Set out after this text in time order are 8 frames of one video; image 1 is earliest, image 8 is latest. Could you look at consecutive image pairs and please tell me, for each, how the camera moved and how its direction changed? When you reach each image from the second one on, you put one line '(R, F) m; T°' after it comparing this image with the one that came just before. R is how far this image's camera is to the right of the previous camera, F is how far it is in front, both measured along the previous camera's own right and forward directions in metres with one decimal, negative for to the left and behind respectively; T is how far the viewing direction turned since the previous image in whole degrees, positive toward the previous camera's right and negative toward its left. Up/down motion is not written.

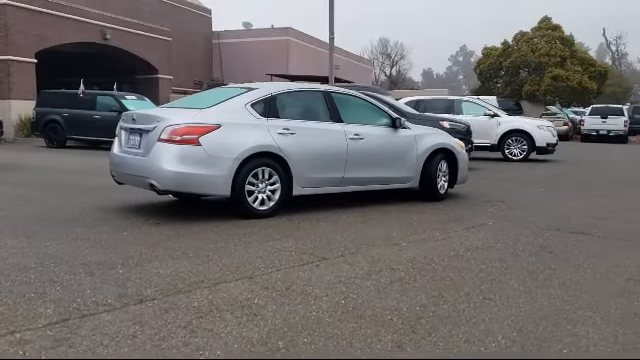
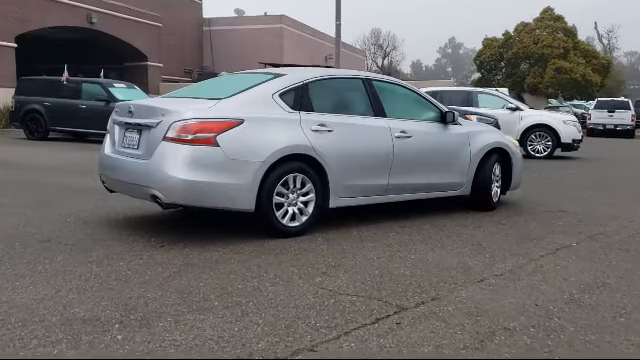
(-0.7, +1.7) m; +1°
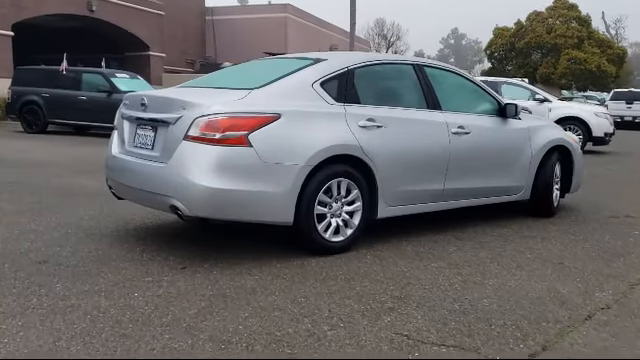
(-0.5, +1.1) m; 0°
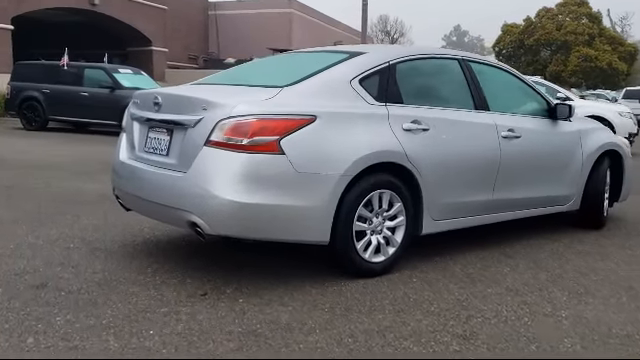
(-0.3, +0.7) m; 0°
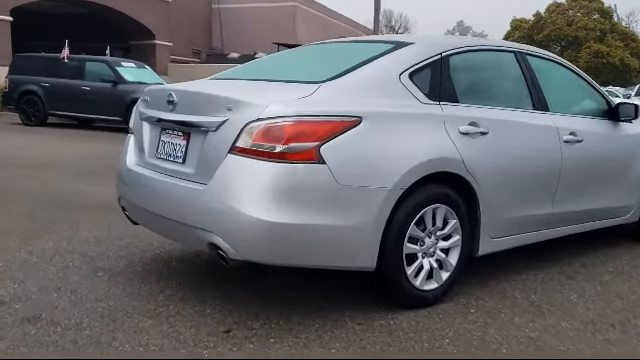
(-0.3, +0.7) m; 0°
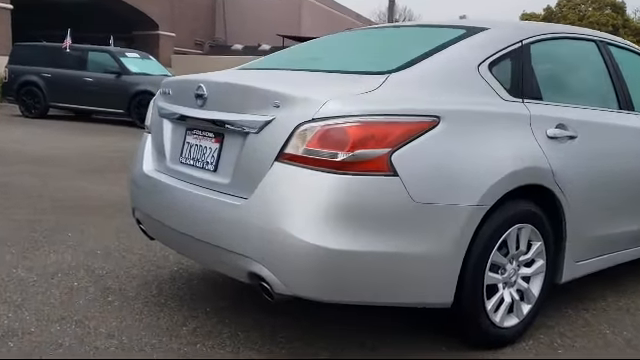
(-0.3, +0.7) m; 0°
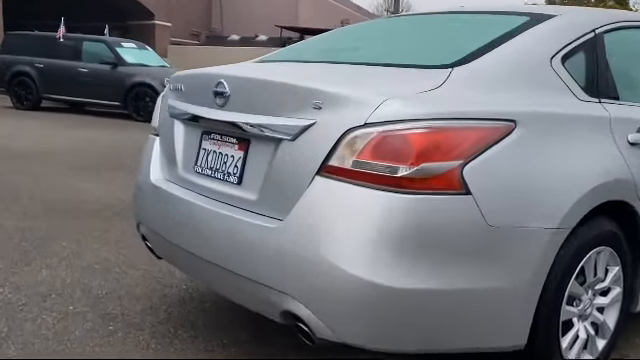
(-0.2, +0.5) m; 0°
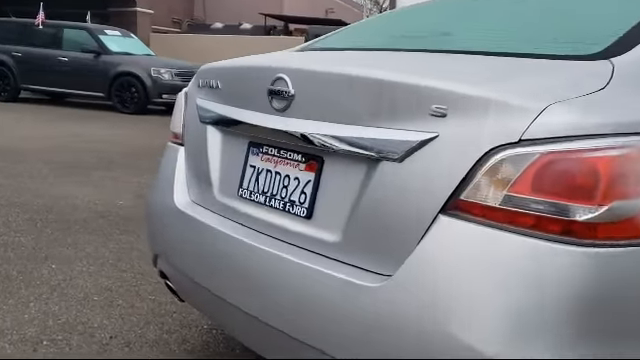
(-0.4, +0.7) m; +2°
